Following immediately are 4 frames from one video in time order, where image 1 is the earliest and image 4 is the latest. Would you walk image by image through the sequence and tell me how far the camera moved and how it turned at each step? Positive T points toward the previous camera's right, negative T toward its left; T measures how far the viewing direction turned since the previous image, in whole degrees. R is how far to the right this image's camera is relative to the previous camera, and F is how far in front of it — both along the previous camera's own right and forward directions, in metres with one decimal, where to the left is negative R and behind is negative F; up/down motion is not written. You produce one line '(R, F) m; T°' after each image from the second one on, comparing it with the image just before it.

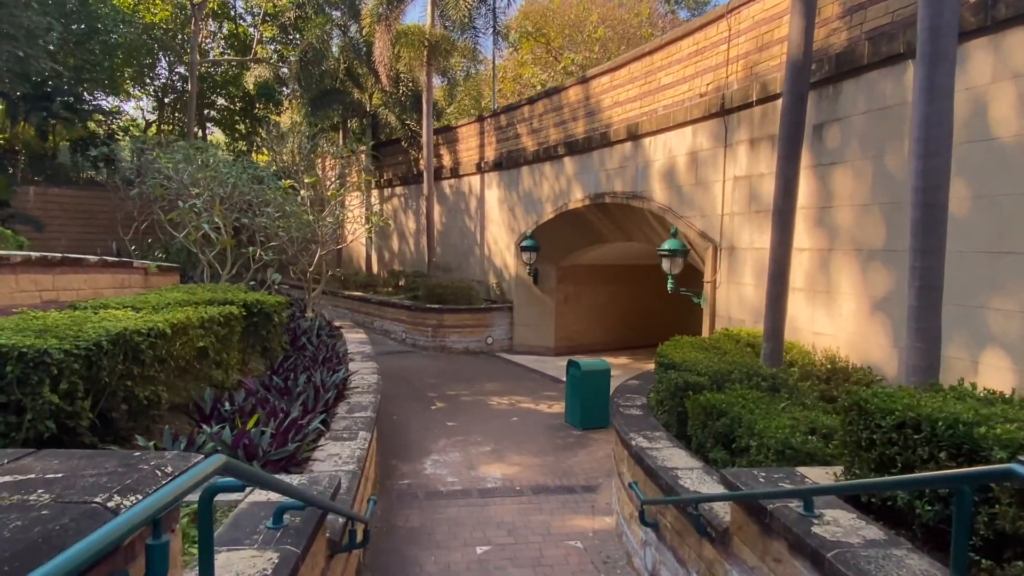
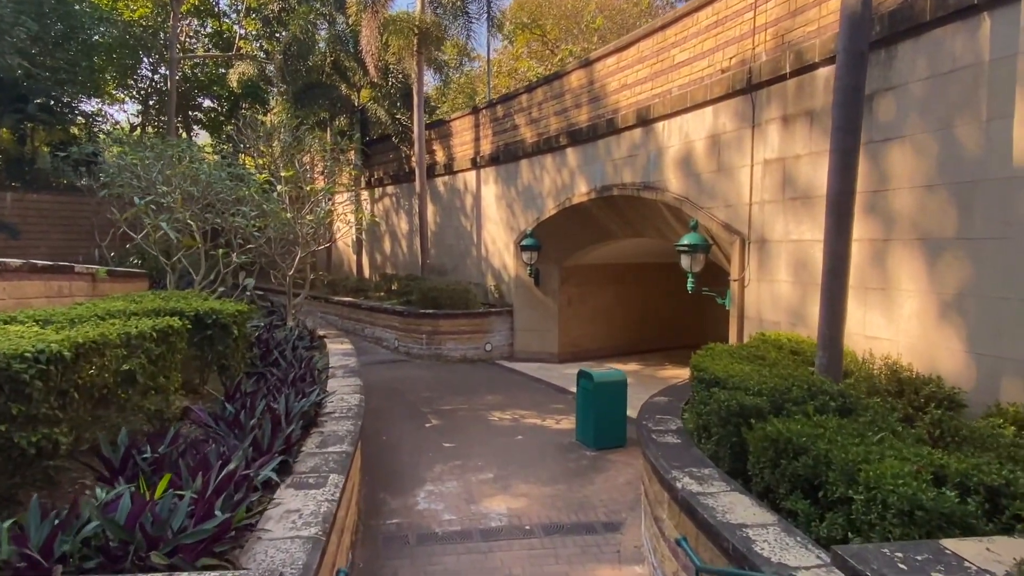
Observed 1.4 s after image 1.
(-0.1, +1.0) m; 0°
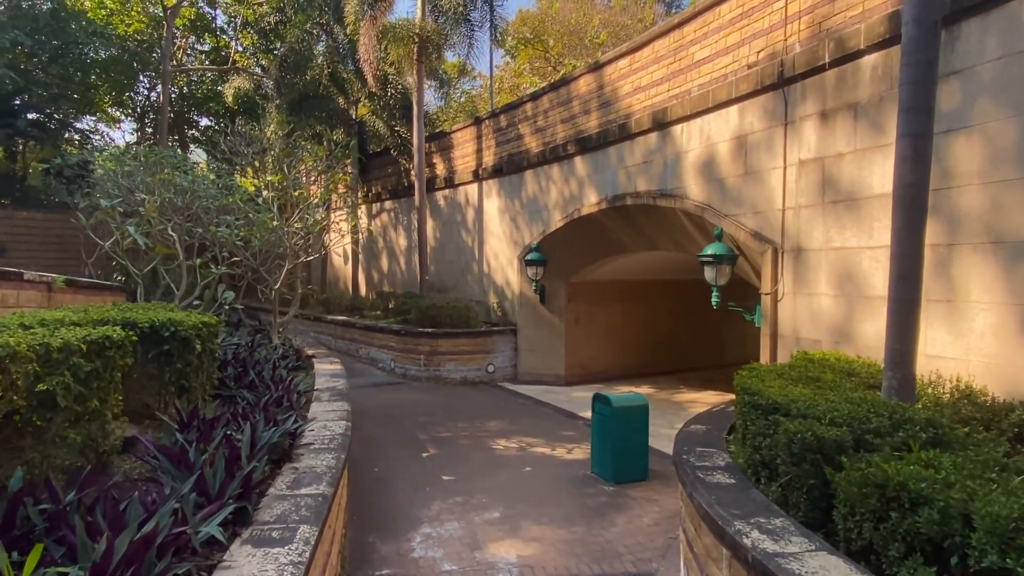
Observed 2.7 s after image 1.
(-0.1, +0.8) m; 0°
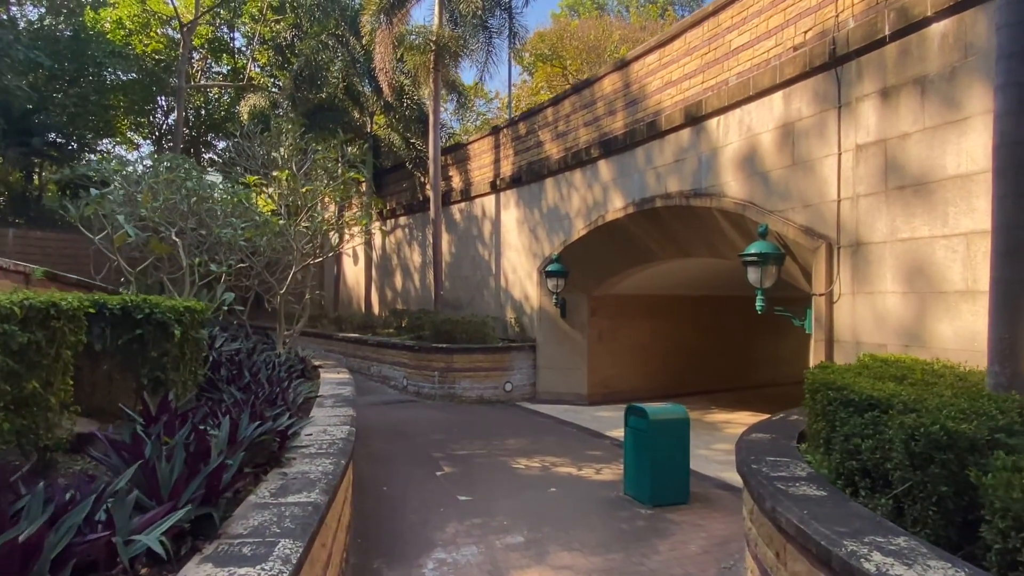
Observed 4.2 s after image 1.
(-0.1, +0.7) m; -1°
